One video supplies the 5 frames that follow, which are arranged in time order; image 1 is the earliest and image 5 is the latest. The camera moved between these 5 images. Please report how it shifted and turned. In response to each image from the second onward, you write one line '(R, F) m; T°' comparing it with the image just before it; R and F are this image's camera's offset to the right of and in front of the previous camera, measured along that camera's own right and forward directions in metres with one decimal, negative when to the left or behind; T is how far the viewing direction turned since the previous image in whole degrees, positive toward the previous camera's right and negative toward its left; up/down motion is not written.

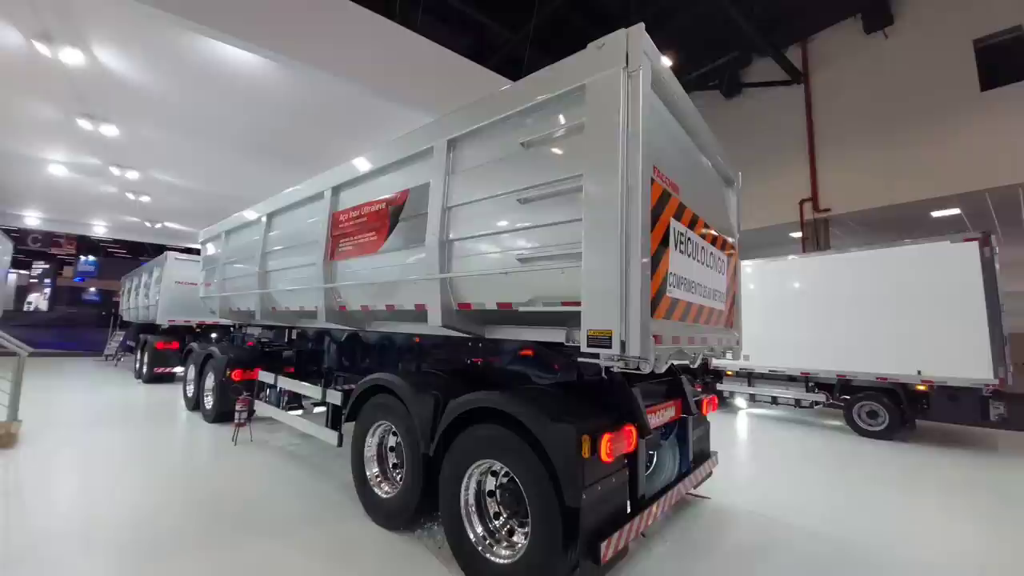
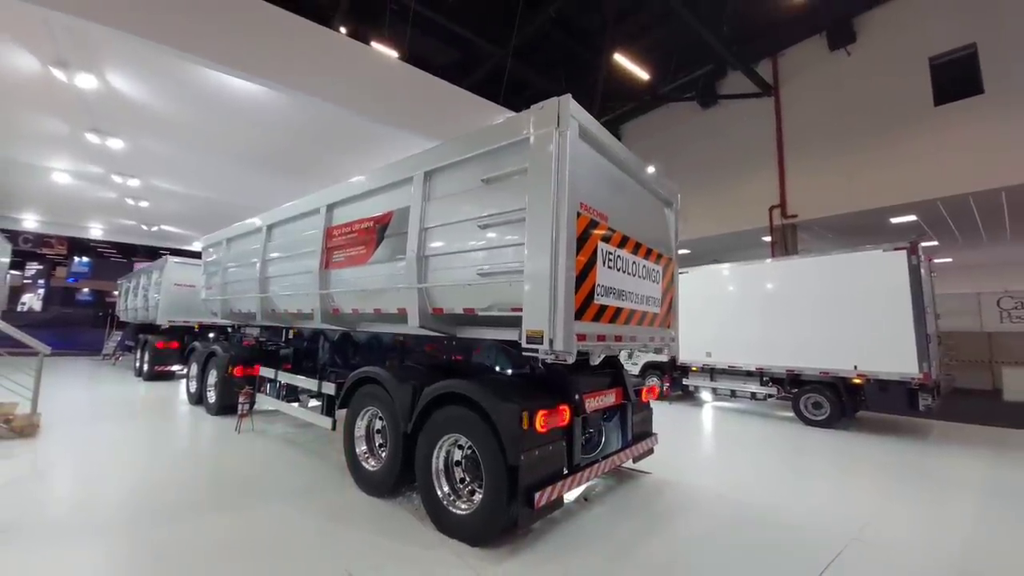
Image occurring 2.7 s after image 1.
(+0.2, -0.6) m; +1°
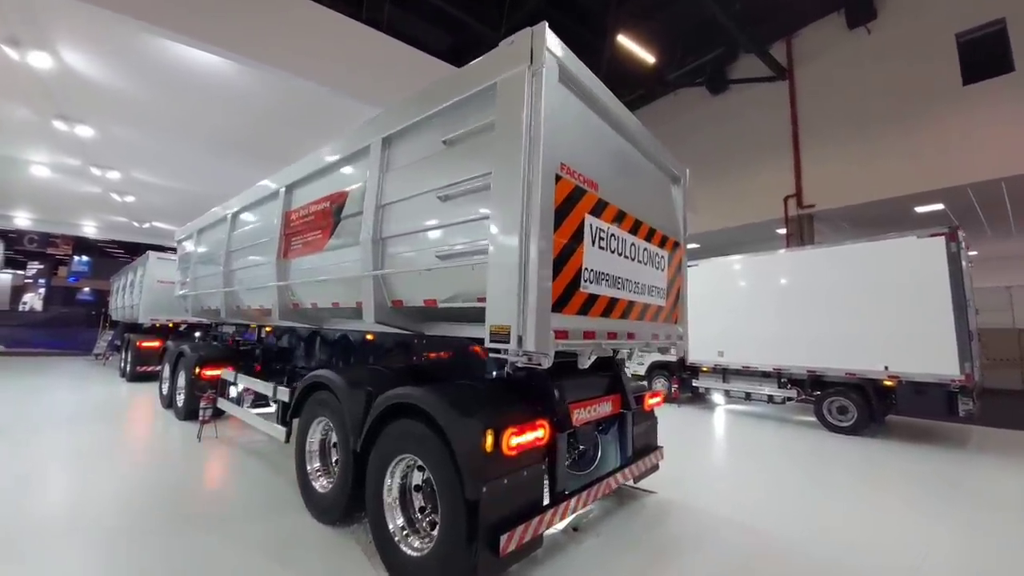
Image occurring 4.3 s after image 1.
(+0.2, +0.5) m; -1°
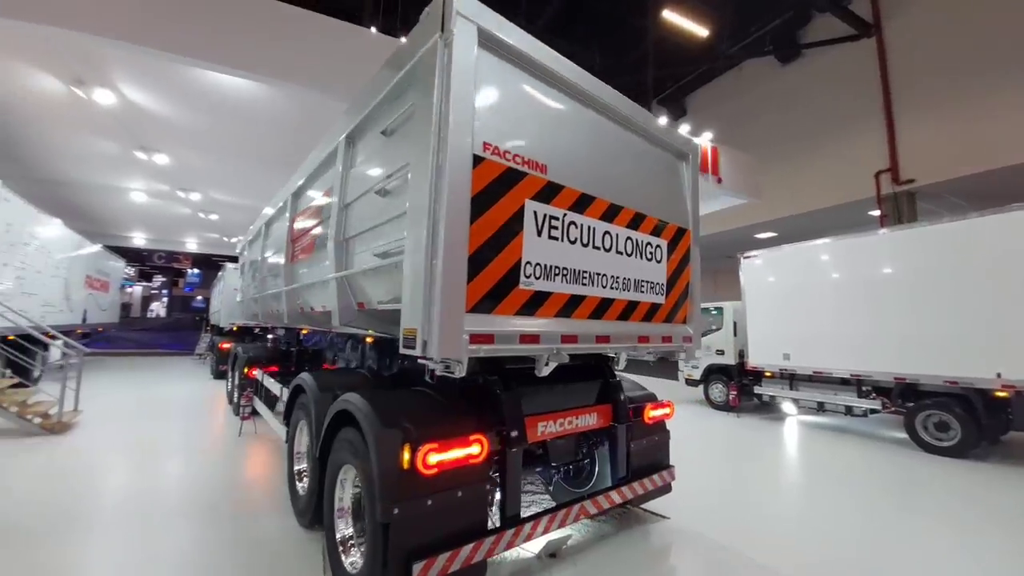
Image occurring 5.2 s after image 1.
(+0.6, +0.3) m; -10°
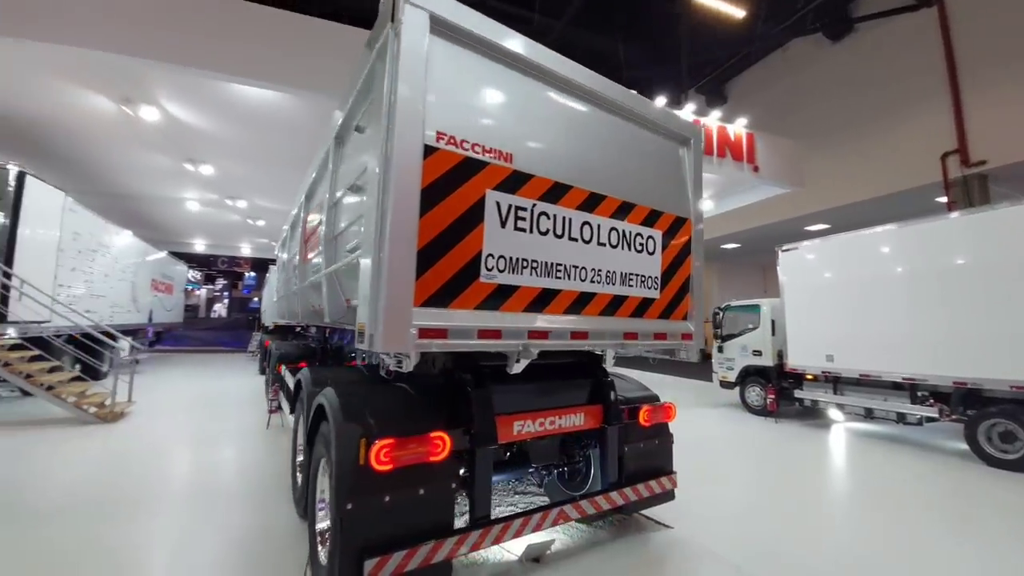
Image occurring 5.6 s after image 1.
(+0.4, +0.1) m; -6°
